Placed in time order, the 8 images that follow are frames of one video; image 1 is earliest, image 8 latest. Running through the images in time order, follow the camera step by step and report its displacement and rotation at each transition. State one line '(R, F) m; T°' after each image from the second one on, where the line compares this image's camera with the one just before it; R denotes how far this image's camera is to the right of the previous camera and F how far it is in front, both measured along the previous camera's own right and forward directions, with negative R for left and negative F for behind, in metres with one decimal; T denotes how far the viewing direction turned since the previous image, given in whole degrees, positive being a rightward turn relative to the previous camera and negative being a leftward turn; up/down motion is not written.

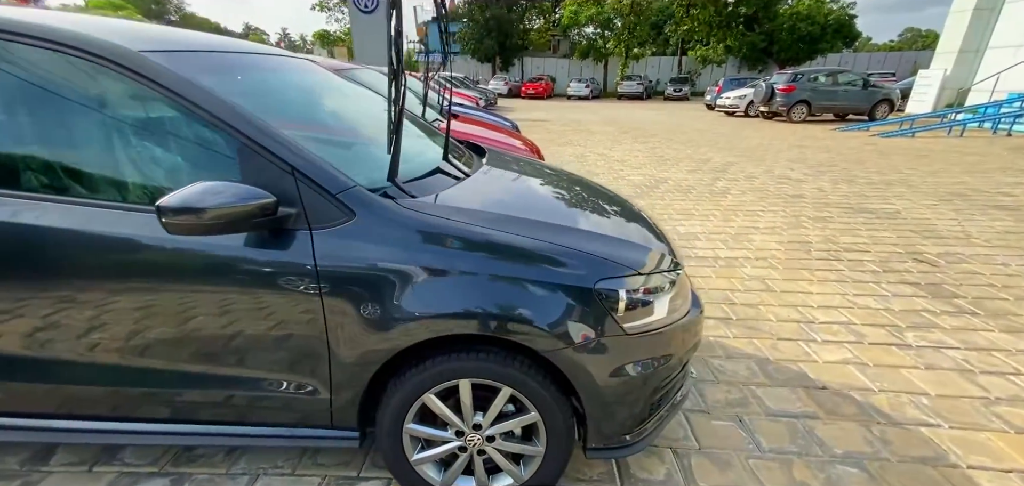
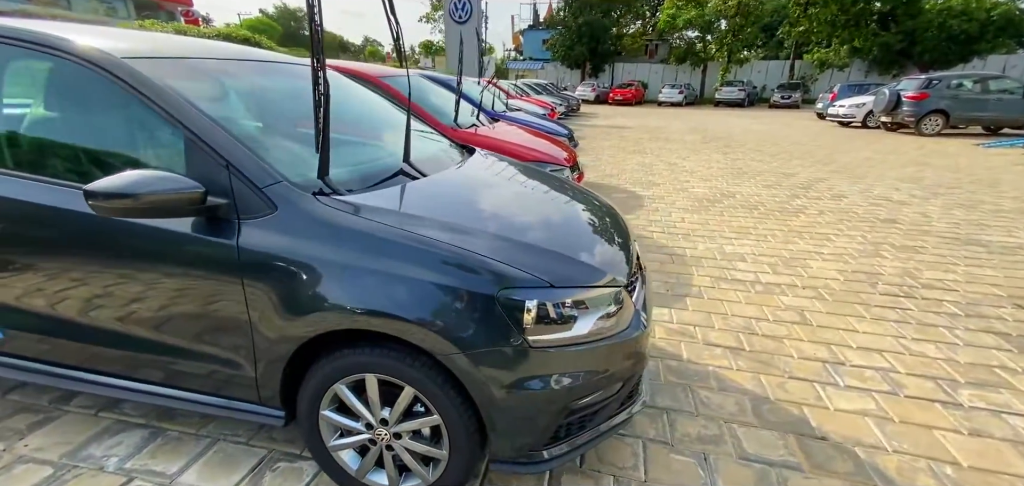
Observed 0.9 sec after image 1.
(+0.6, 0.0) m; -11°
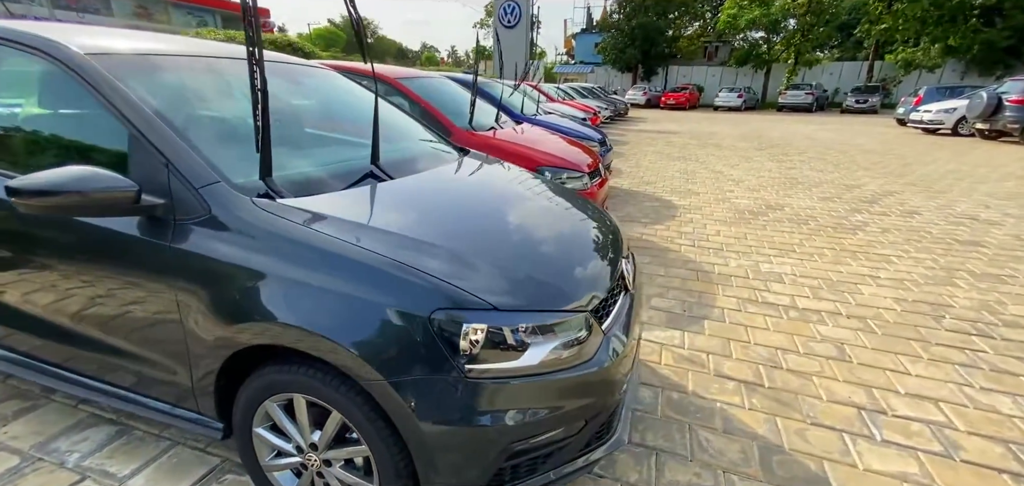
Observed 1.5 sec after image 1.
(+0.3, +0.2) m; -6°
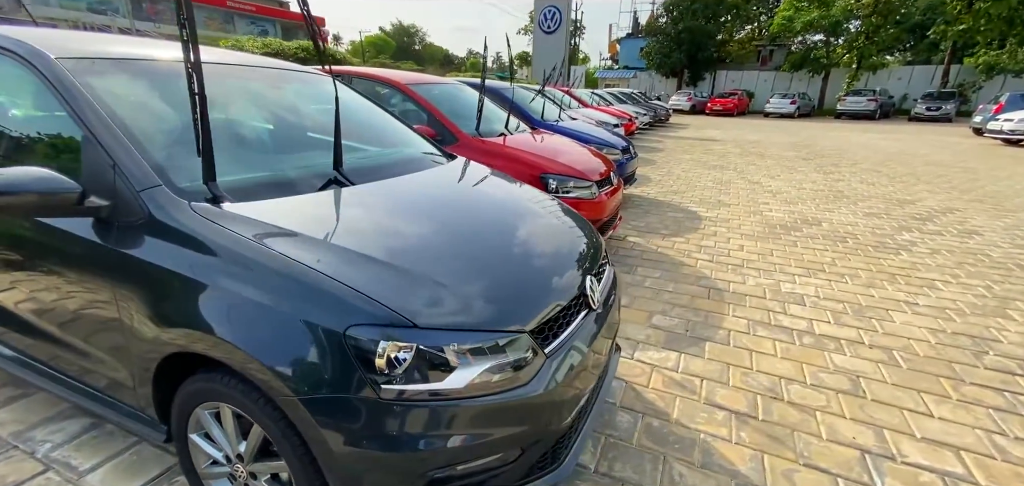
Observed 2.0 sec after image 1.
(+0.3, +0.1) m; -5°
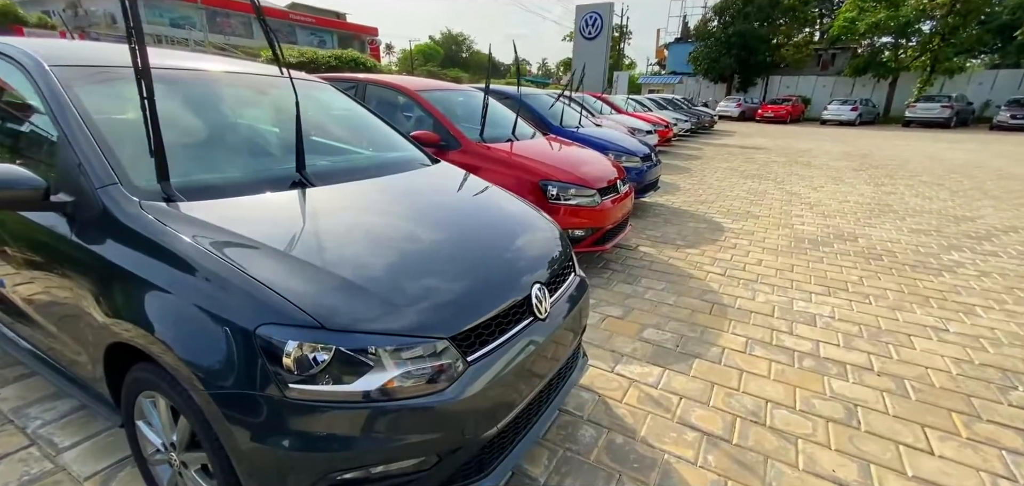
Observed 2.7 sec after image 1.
(+0.4, 0.0) m; -5°
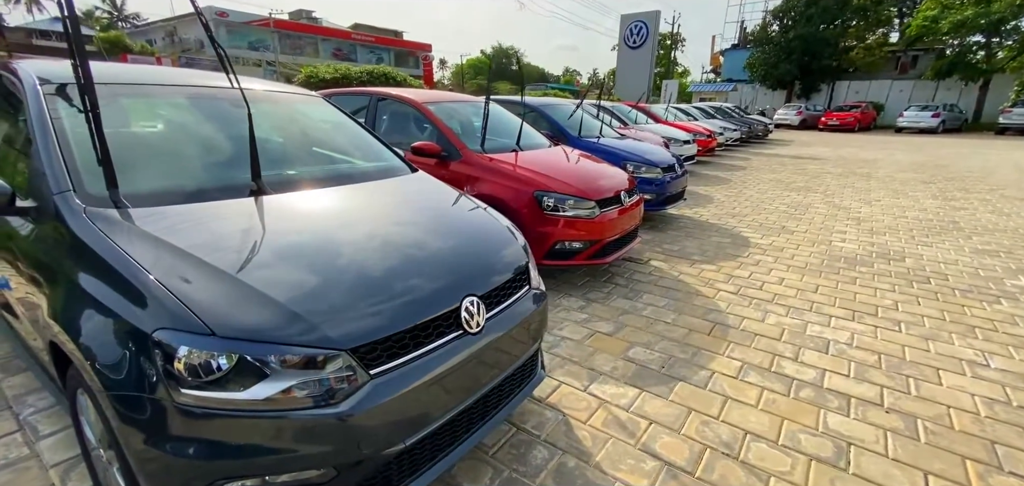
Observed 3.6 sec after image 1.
(+0.4, +0.1) m; -6°
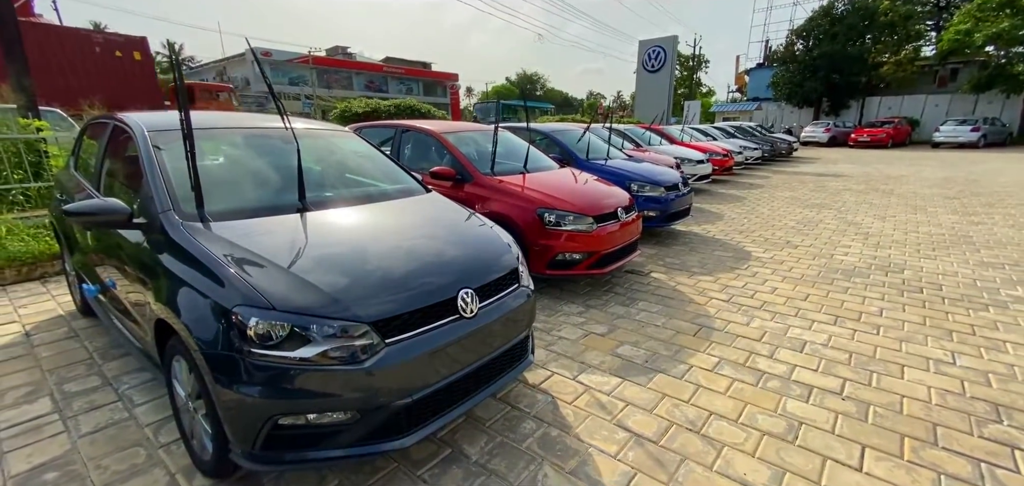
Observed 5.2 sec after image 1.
(+0.2, -0.4) m; -4°
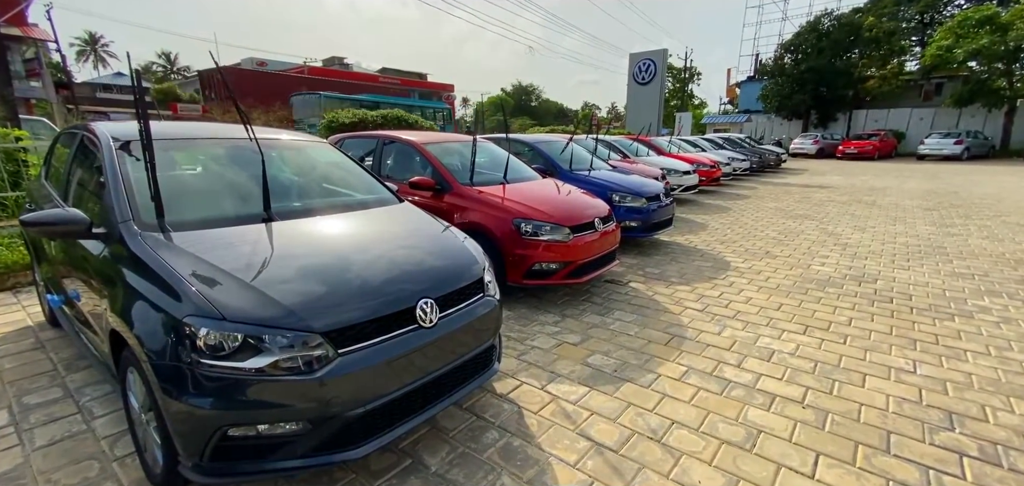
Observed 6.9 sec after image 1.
(+0.2, 0.0) m; +1°
